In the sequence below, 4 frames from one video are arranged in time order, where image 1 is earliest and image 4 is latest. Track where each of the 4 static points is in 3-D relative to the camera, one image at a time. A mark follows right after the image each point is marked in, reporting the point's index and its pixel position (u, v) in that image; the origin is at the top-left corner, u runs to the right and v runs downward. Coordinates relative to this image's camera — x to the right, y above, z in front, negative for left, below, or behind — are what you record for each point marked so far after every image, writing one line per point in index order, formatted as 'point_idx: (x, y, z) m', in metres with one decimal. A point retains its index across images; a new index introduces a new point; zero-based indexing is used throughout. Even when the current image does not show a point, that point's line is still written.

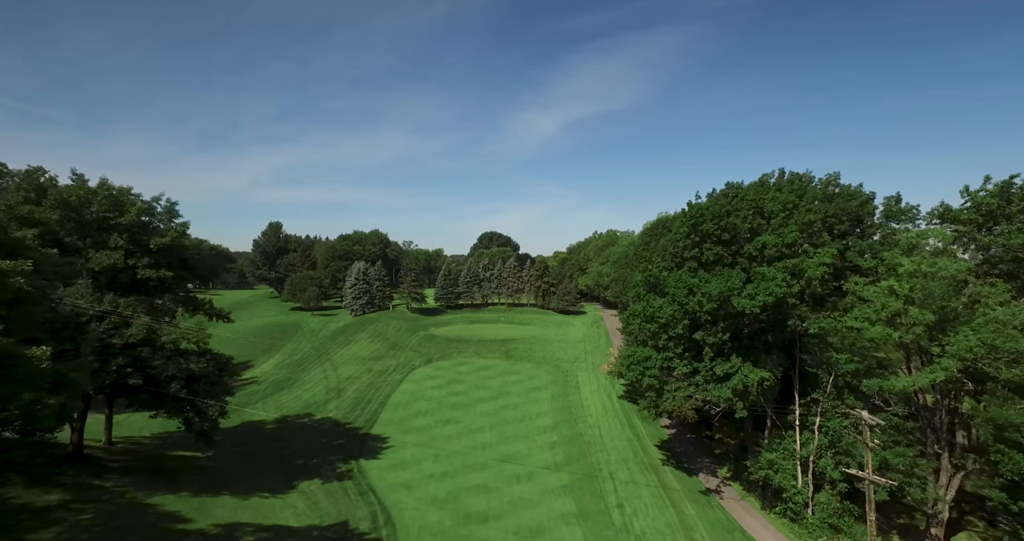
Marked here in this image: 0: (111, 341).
0: (-14.4, -2.5, +17.8) m
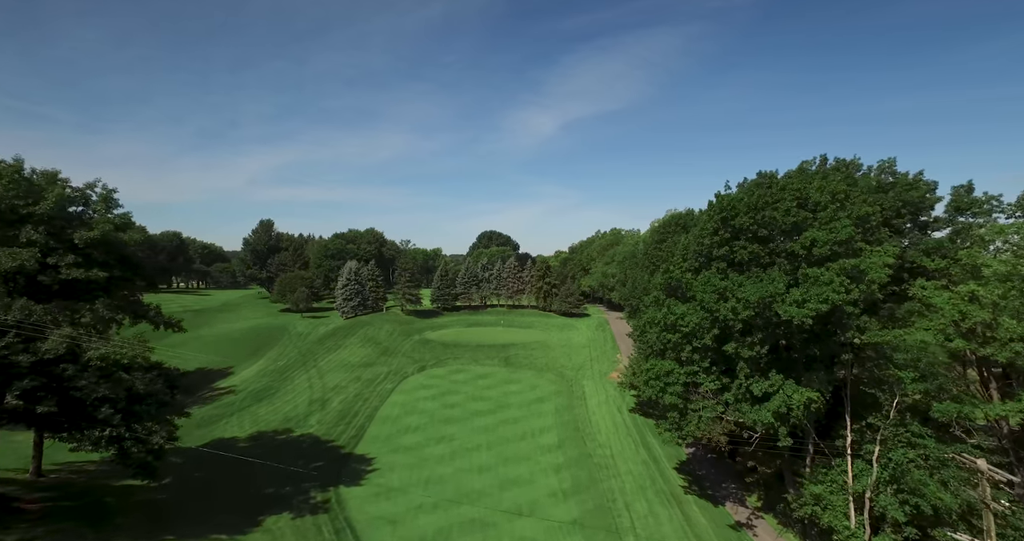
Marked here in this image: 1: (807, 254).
0: (-14.3, -2.6, +14.4) m
1: (+11.4, +0.7, +19.2) m
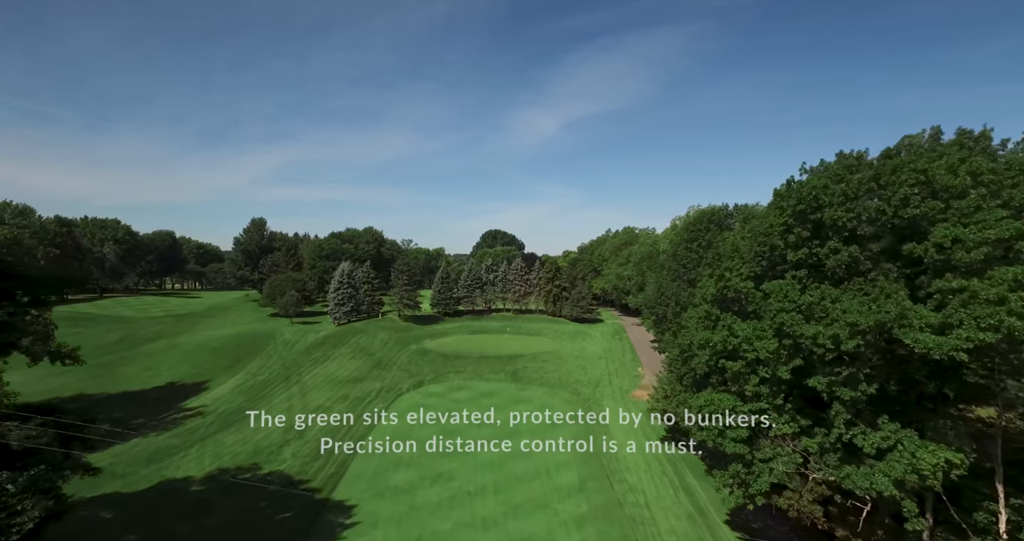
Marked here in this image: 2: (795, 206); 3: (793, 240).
0: (-13.9, -2.9, +9.2) m
1: (+11.8, +0.4, +13.8) m
2: (+9.9, +2.3, +17.3) m
3: (+9.9, +1.1, +17.4) m
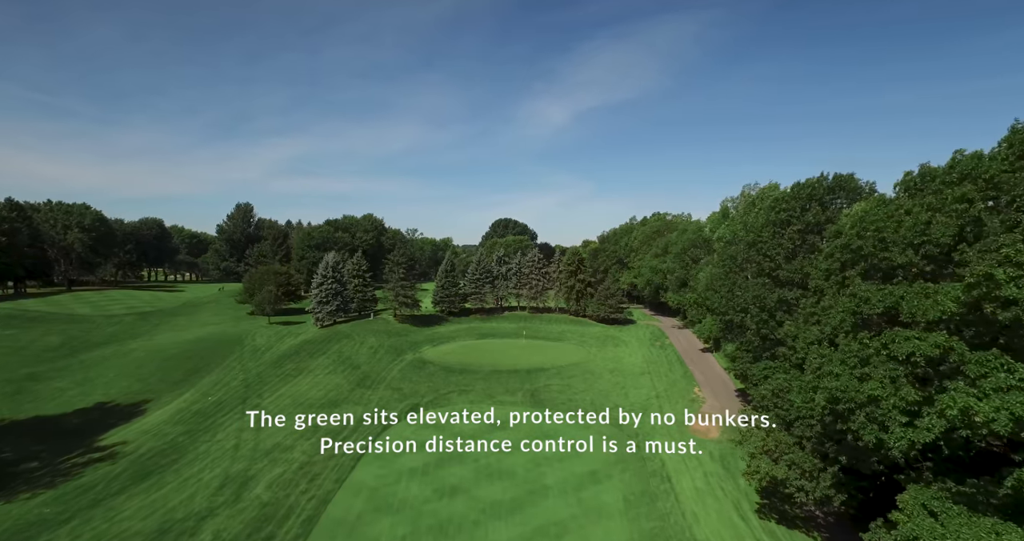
0: (-13.1, -2.9, 0.0) m
1: (+12.7, +0.4, +4.1) m
2: (+10.8, +2.3, +7.6) m
3: (+10.8, +1.2, +7.7) m
